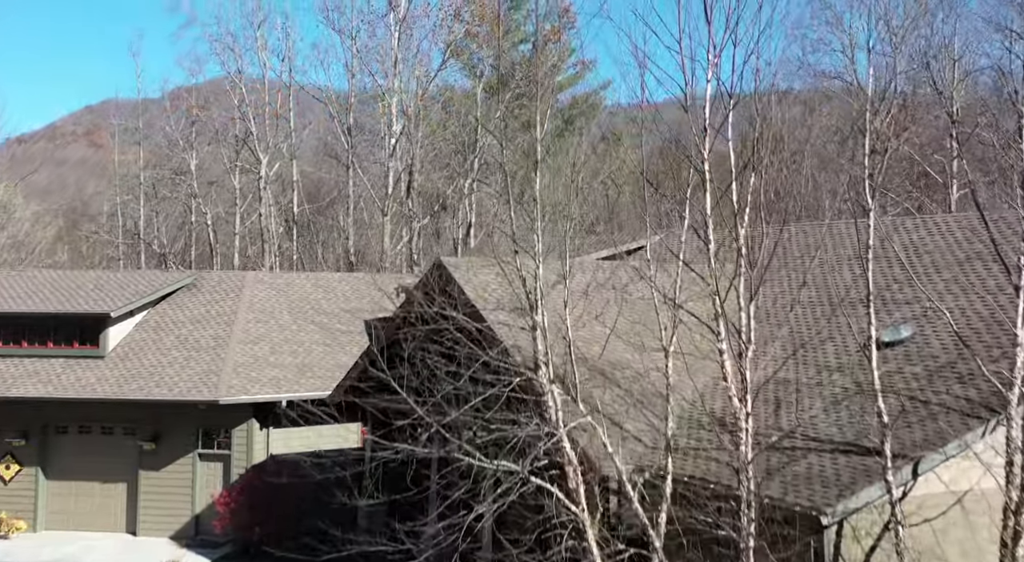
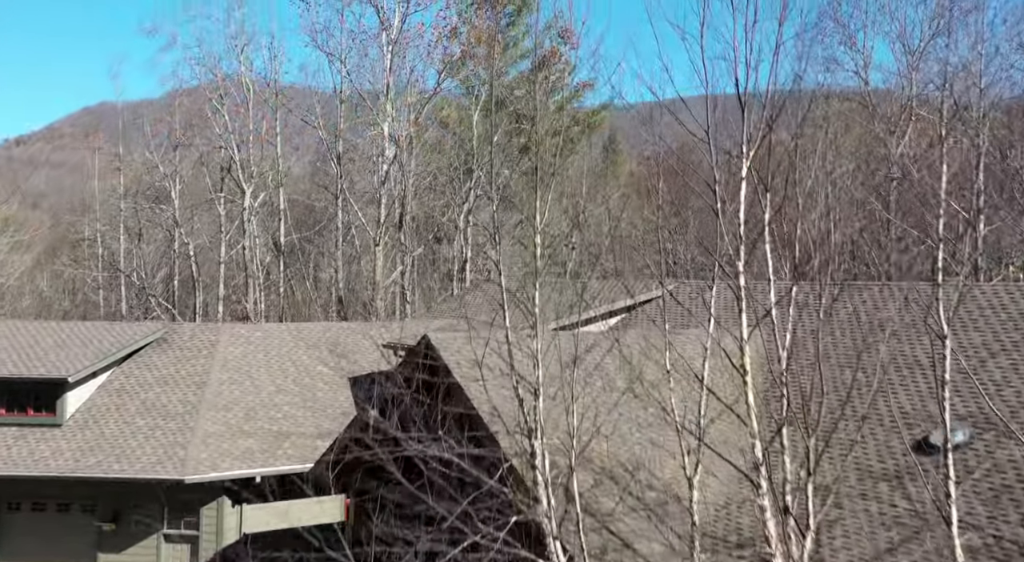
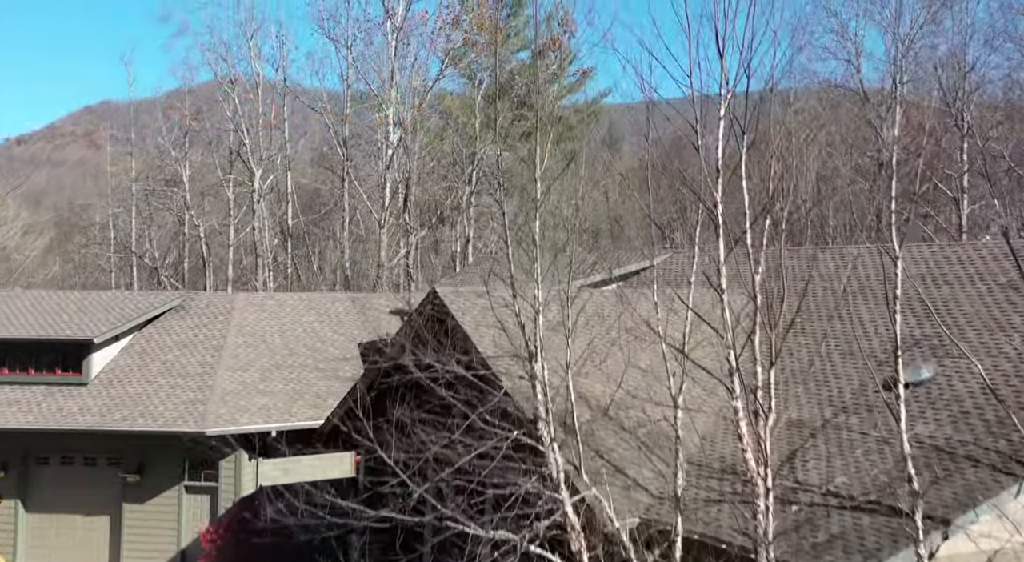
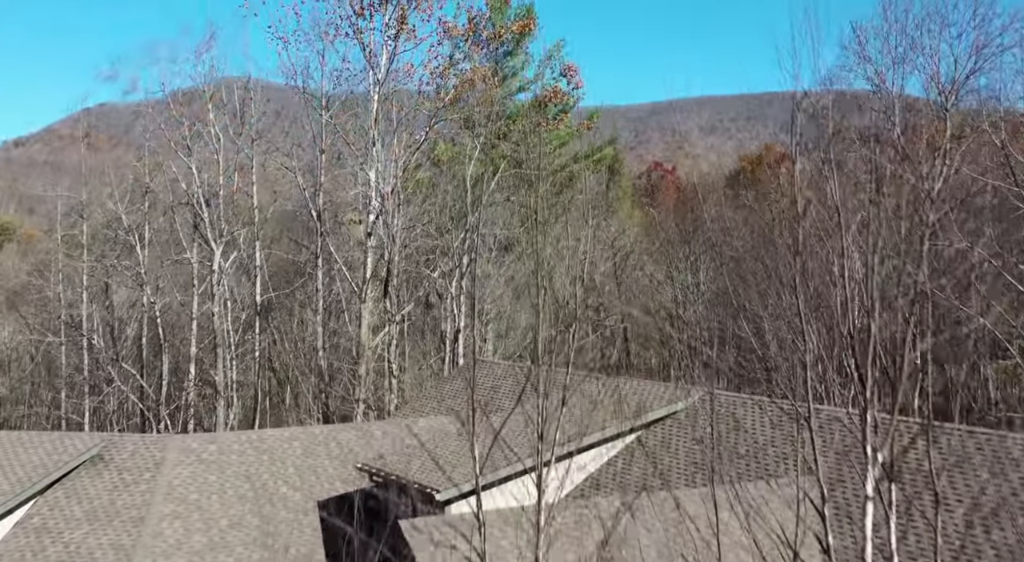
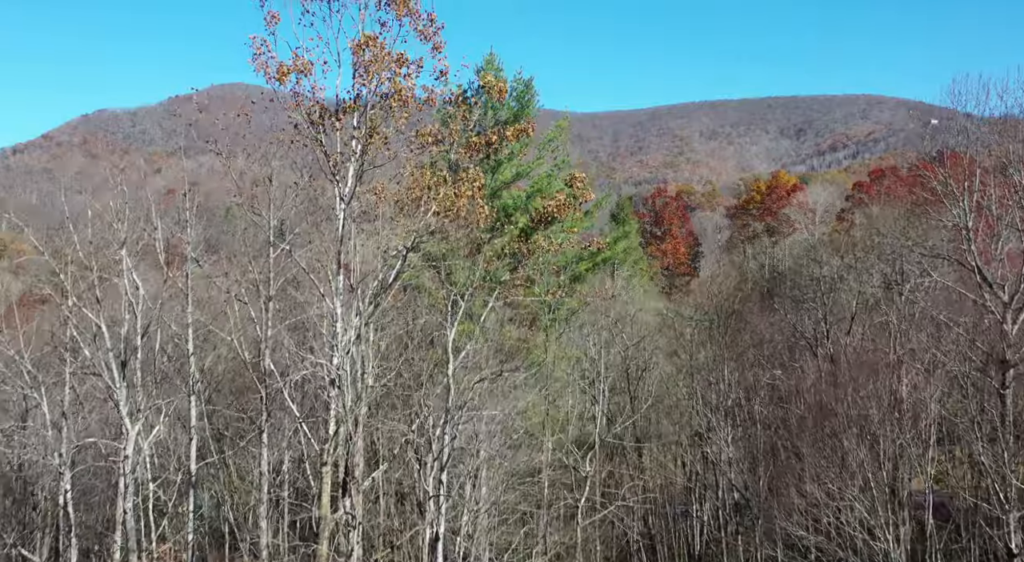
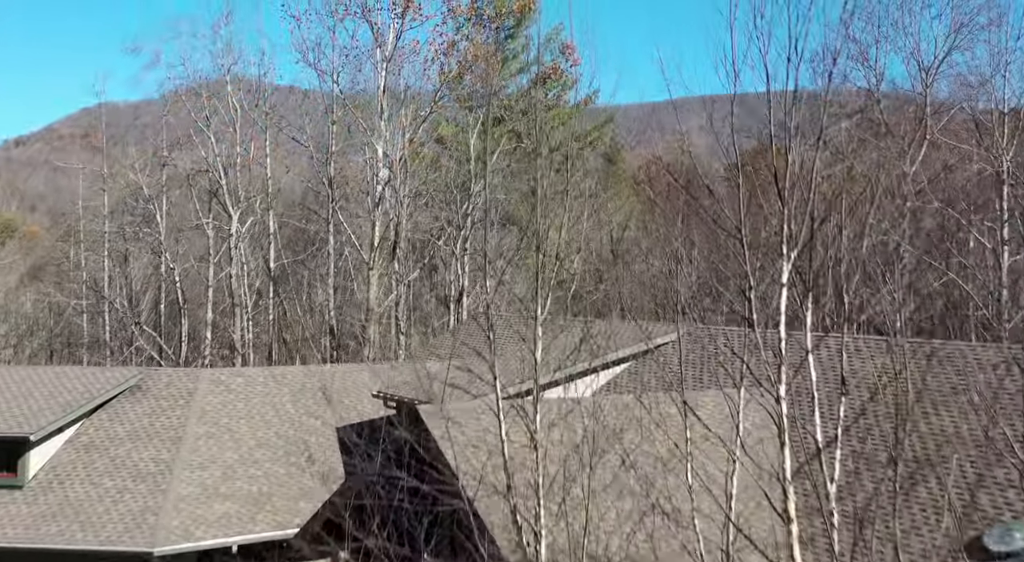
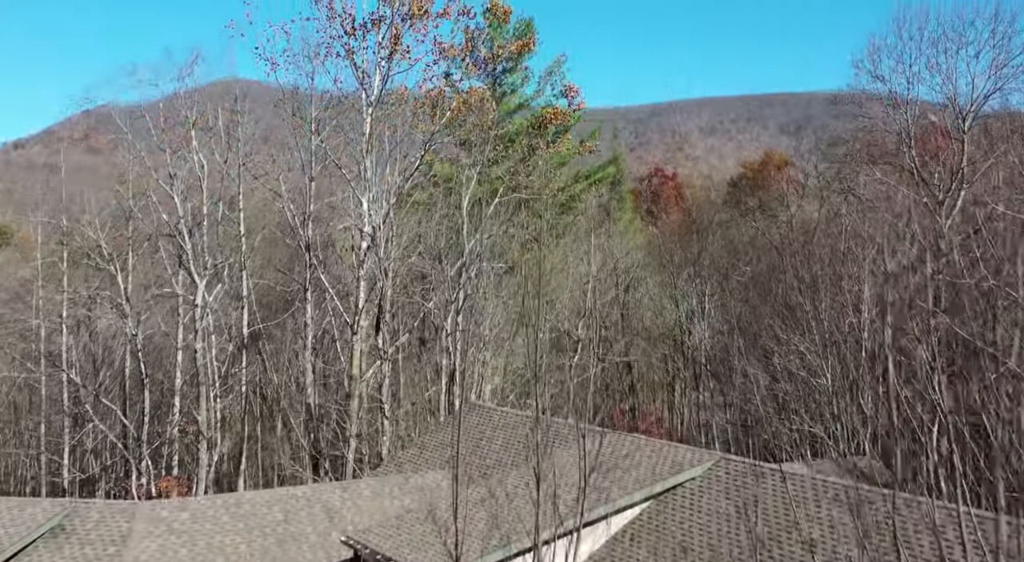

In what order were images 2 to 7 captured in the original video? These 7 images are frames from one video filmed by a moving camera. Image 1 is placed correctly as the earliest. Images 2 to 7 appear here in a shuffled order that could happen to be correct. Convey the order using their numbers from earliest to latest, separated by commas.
3, 2, 6, 4, 7, 5
